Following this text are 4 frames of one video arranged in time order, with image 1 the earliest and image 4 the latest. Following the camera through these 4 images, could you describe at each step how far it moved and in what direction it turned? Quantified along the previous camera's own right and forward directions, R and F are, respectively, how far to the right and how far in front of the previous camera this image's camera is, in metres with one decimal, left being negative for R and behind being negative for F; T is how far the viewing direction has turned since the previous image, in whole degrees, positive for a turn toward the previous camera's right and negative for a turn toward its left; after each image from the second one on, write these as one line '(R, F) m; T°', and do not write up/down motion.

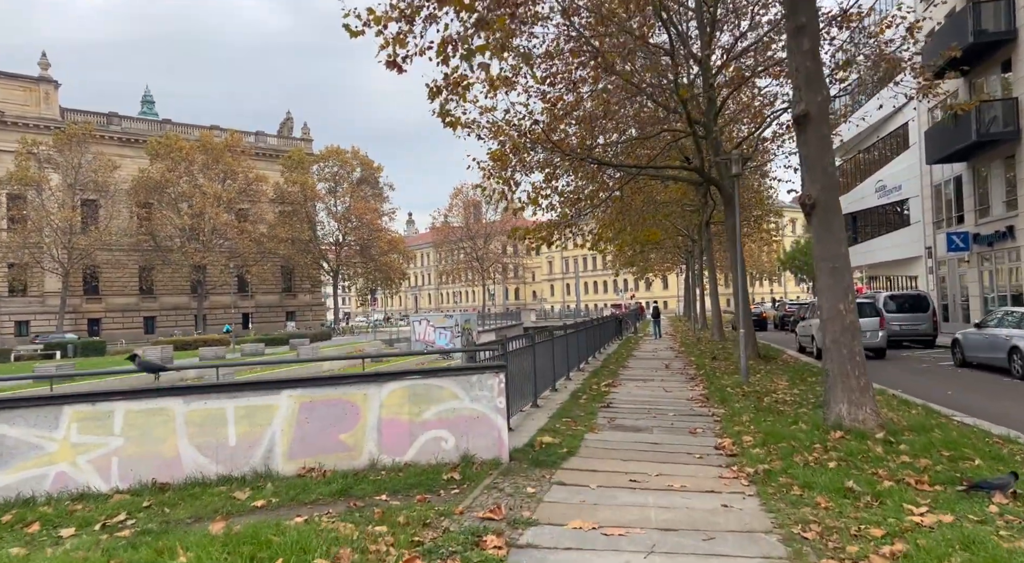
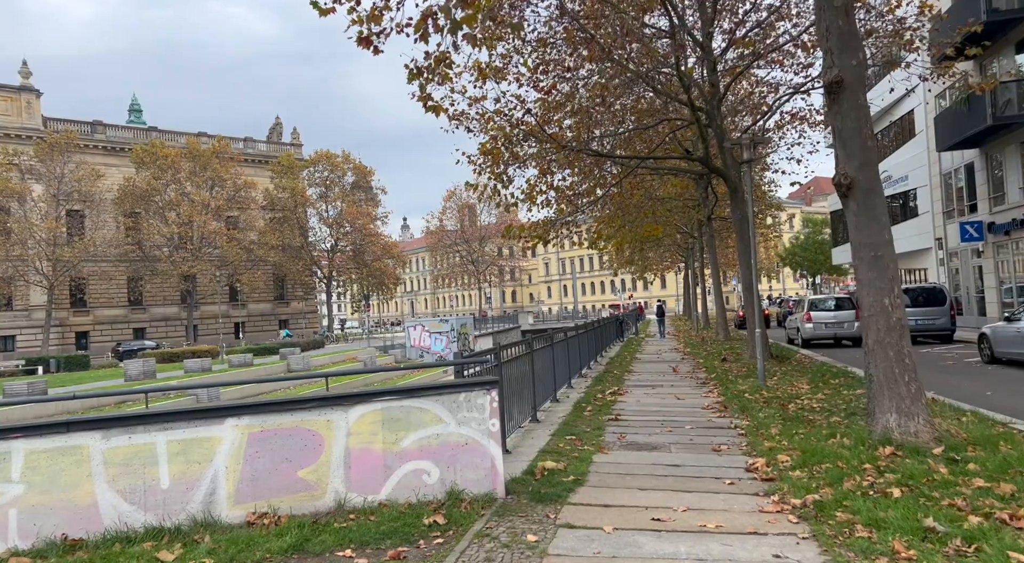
(0.0, +0.9) m; 0°
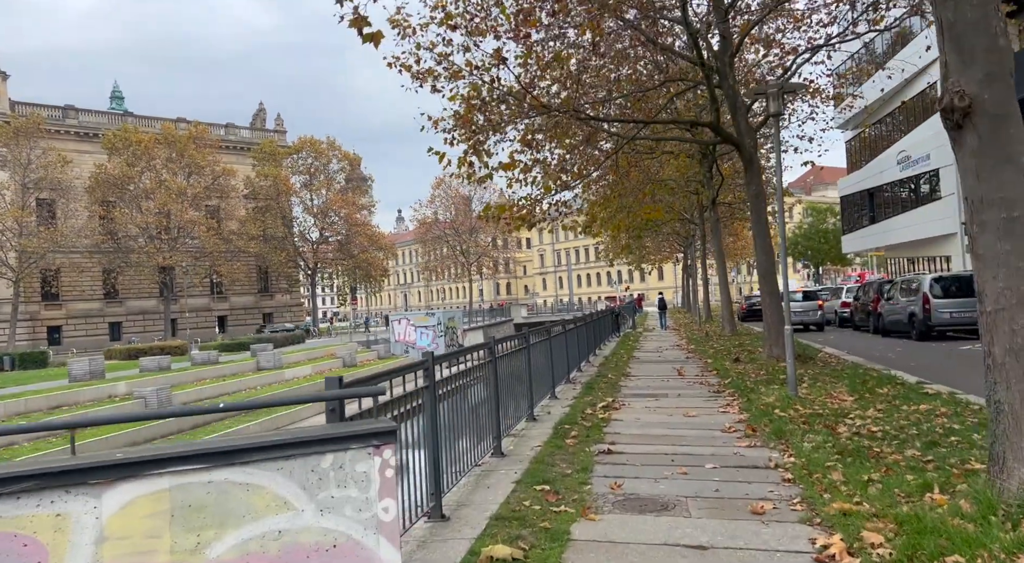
(+0.4, +2.1) m; 0°
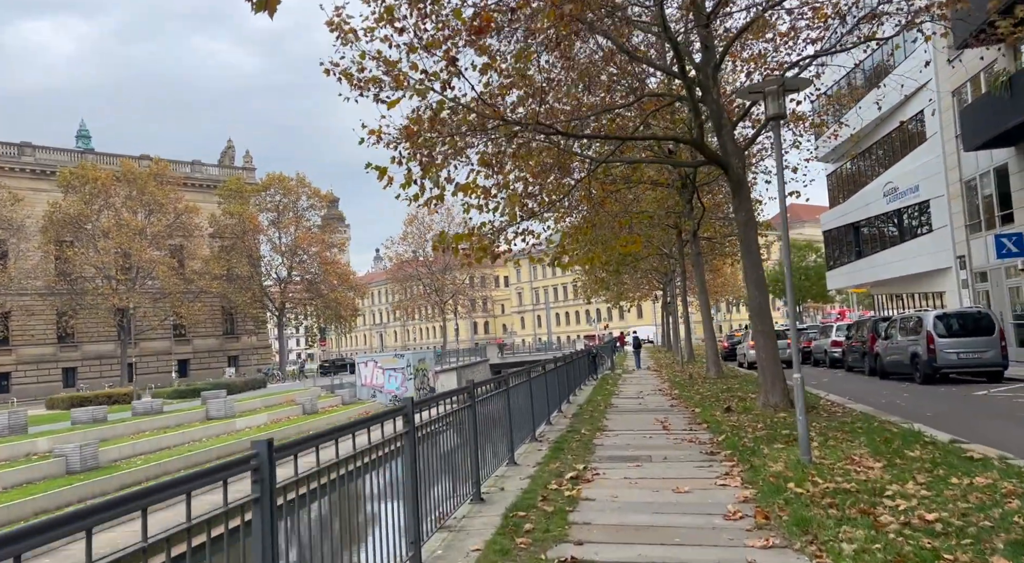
(+0.4, +1.6) m; +2°
